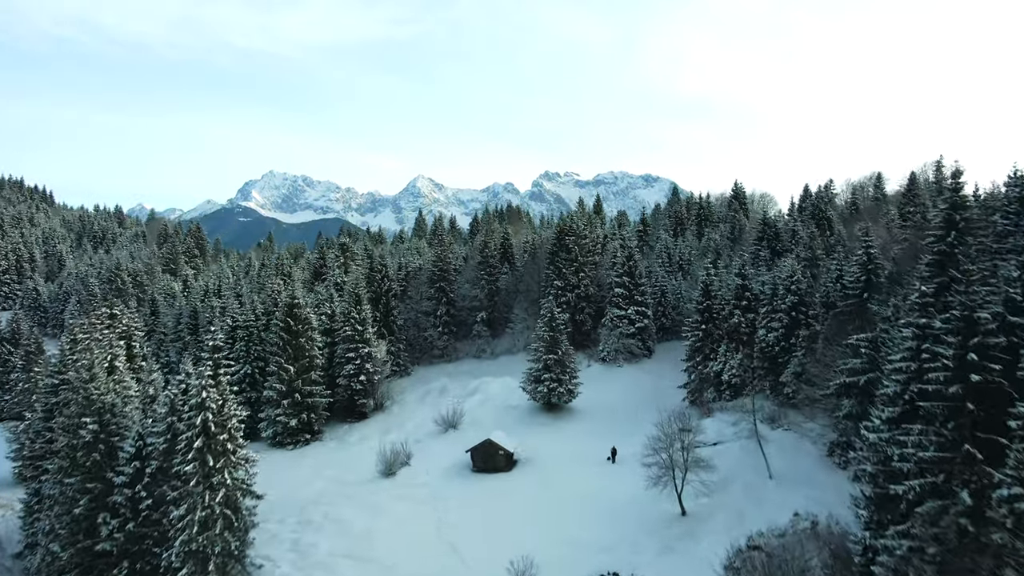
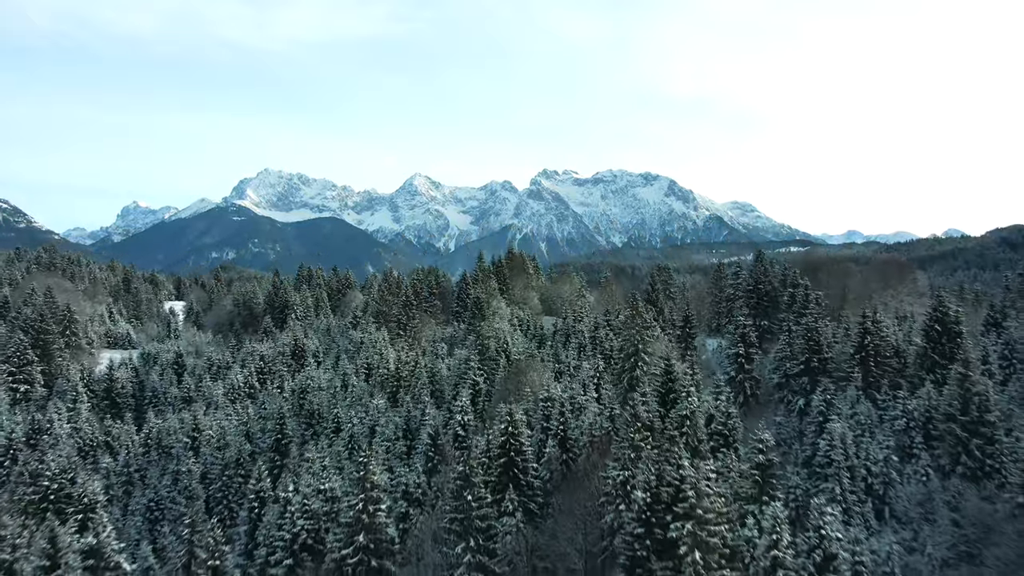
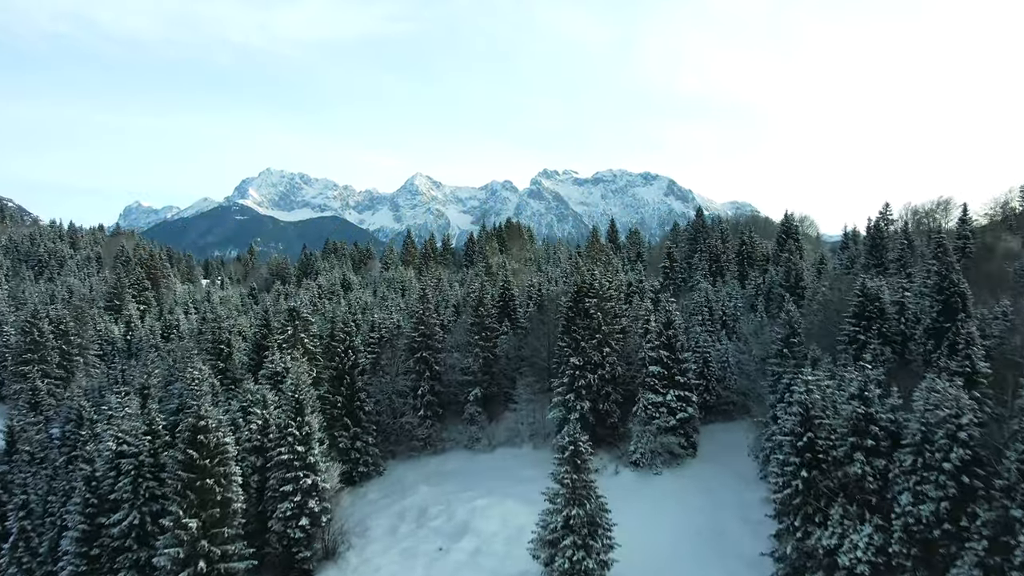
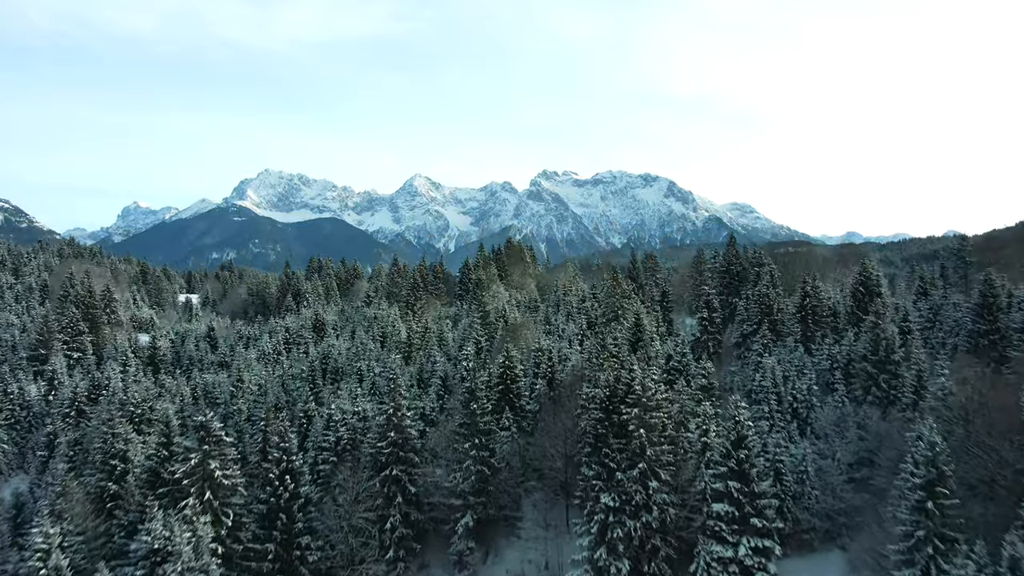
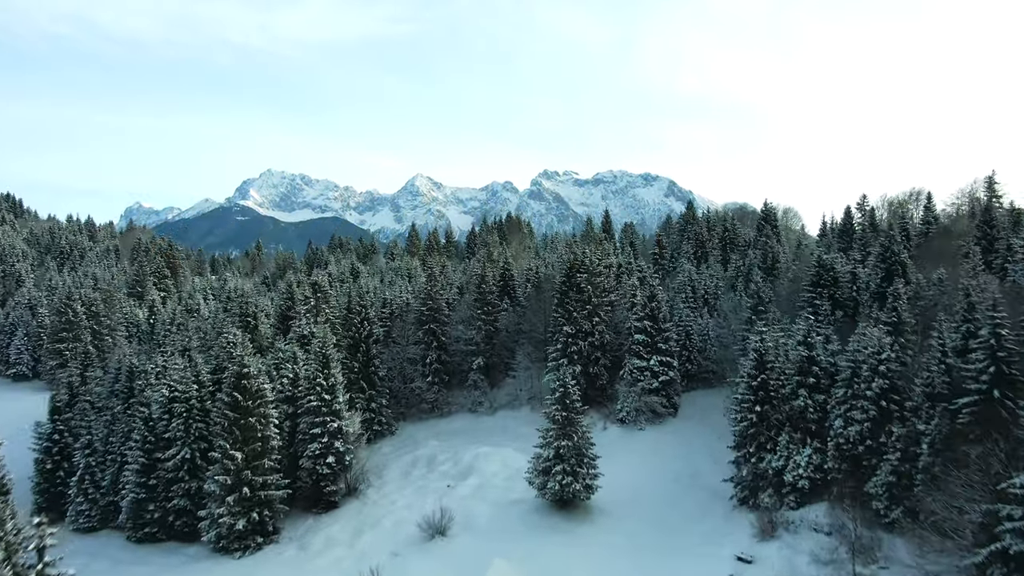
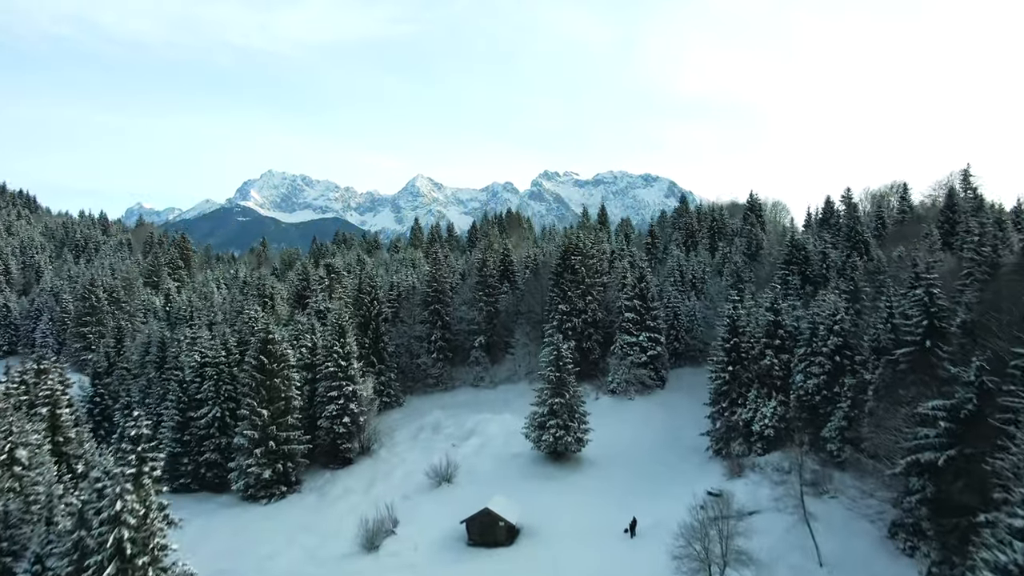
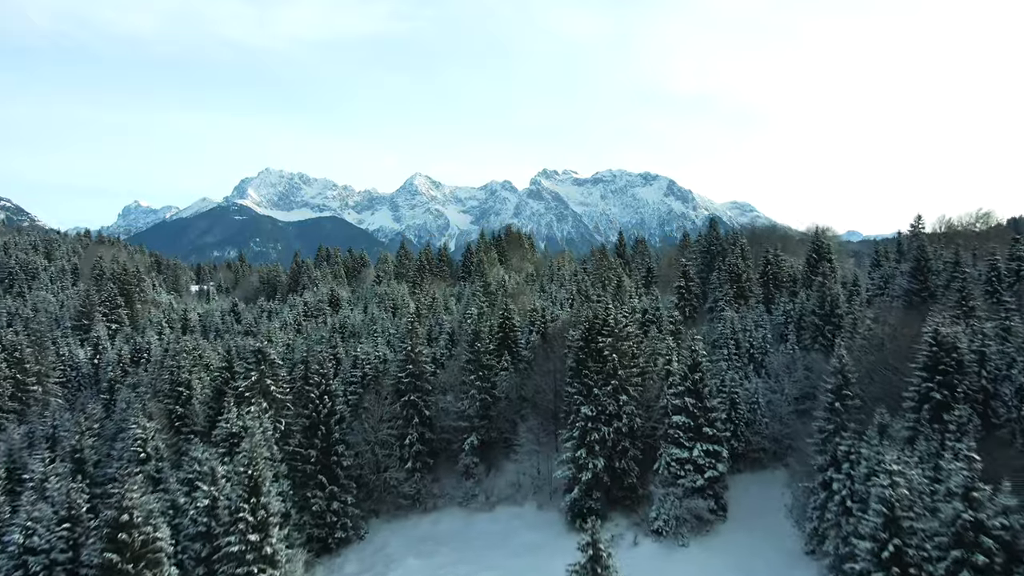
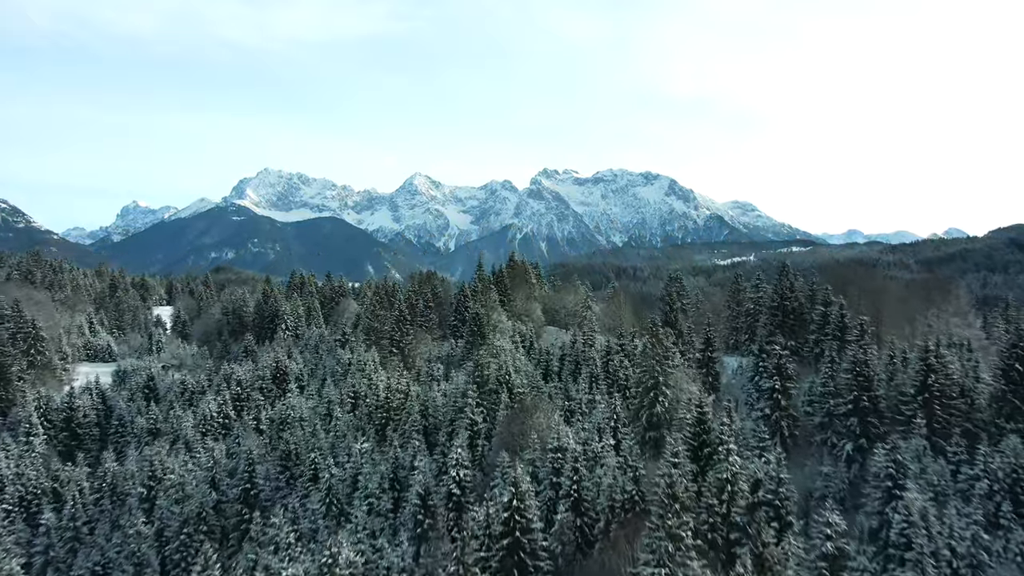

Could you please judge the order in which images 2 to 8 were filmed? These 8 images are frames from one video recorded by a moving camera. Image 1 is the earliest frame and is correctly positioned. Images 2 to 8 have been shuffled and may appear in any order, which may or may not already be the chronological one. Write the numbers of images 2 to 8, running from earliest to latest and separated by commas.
6, 5, 3, 7, 4, 2, 8
